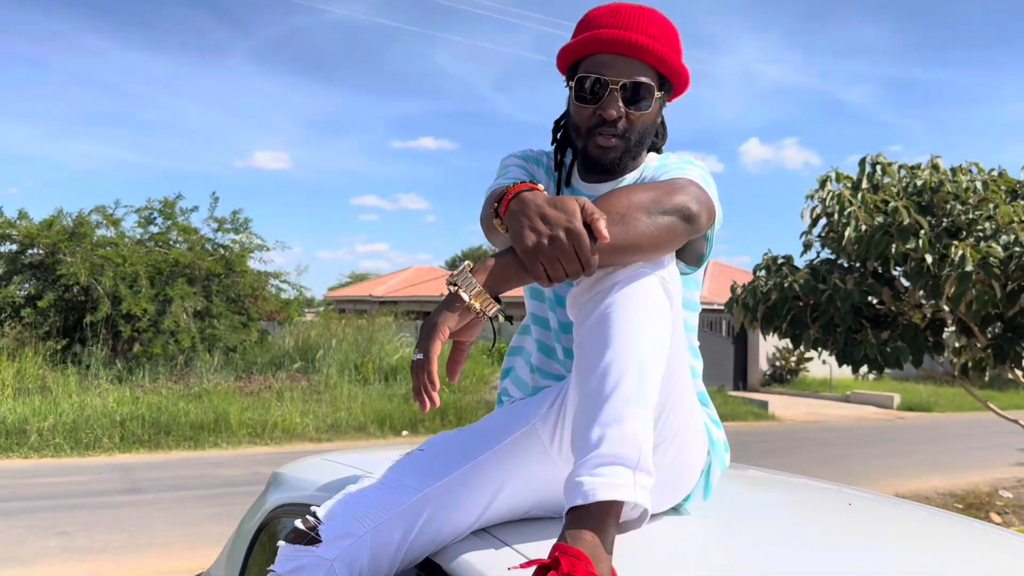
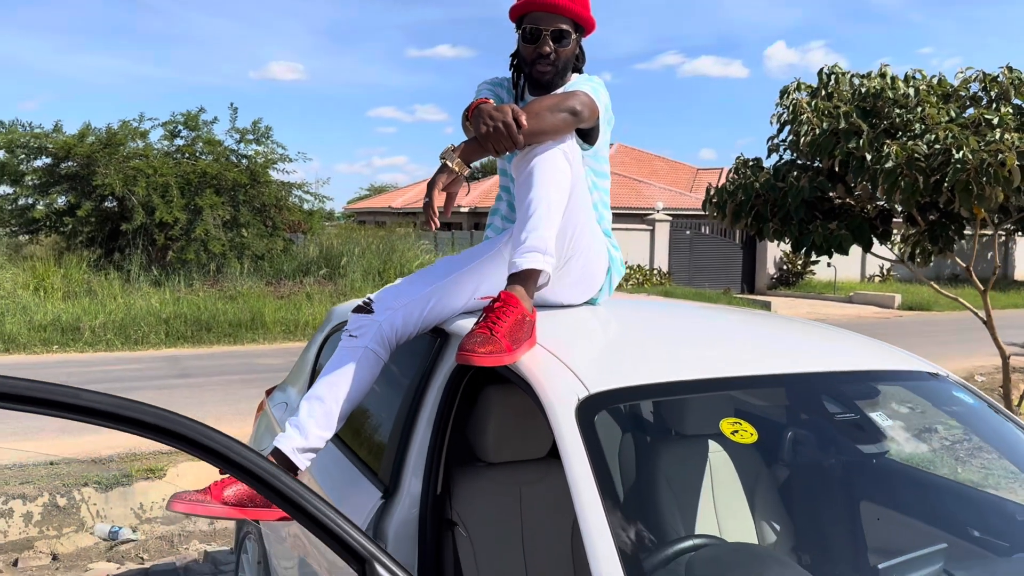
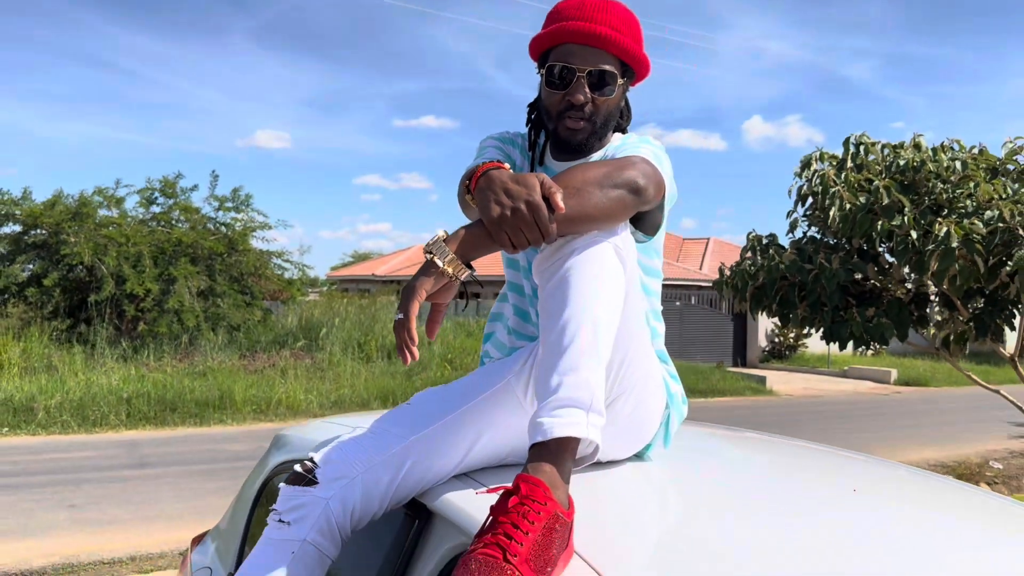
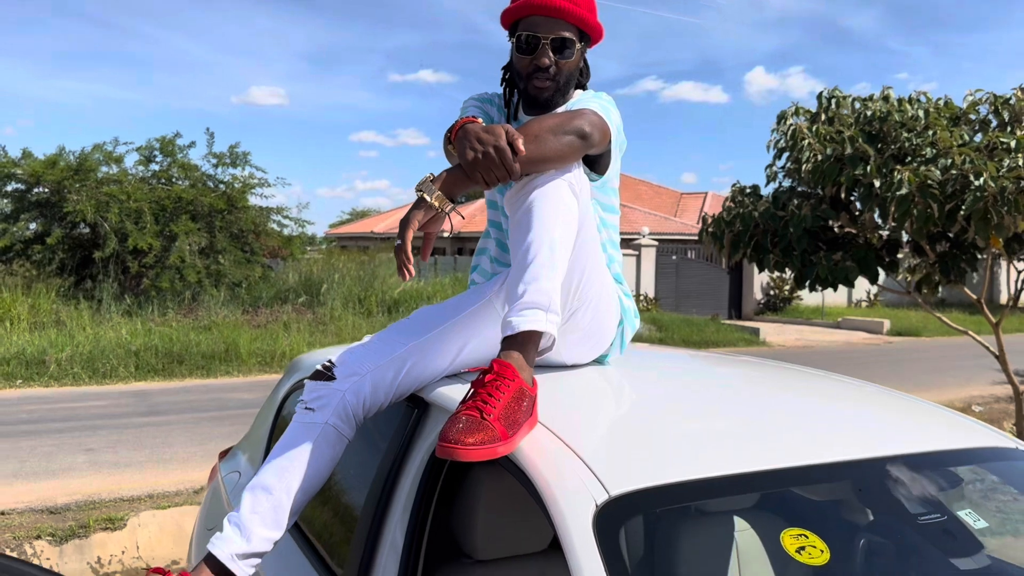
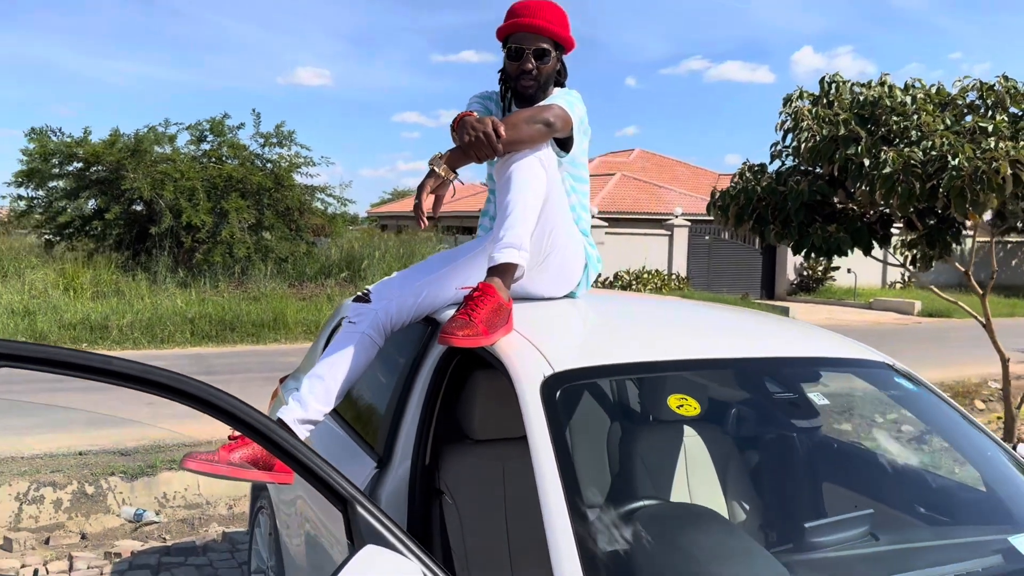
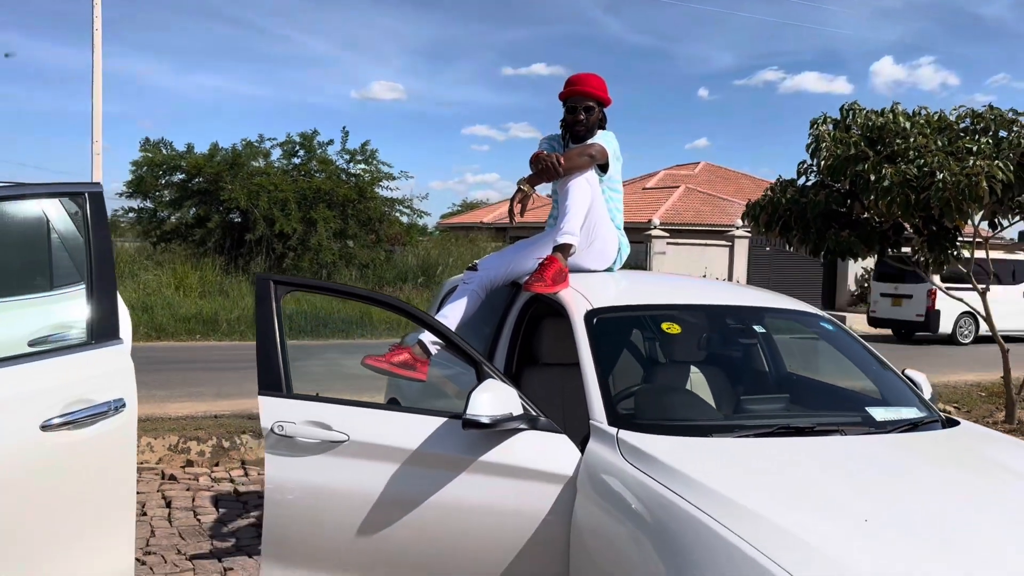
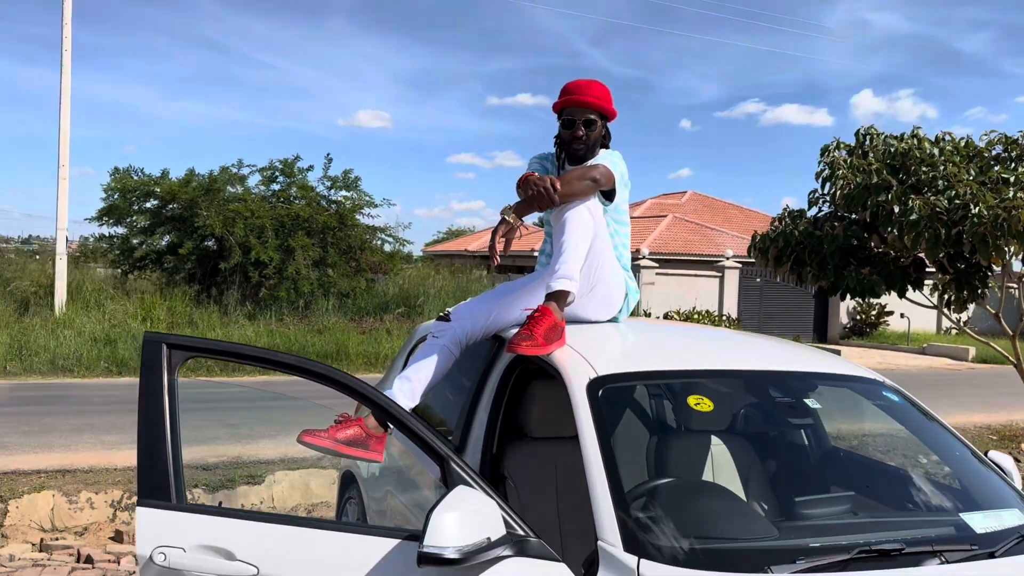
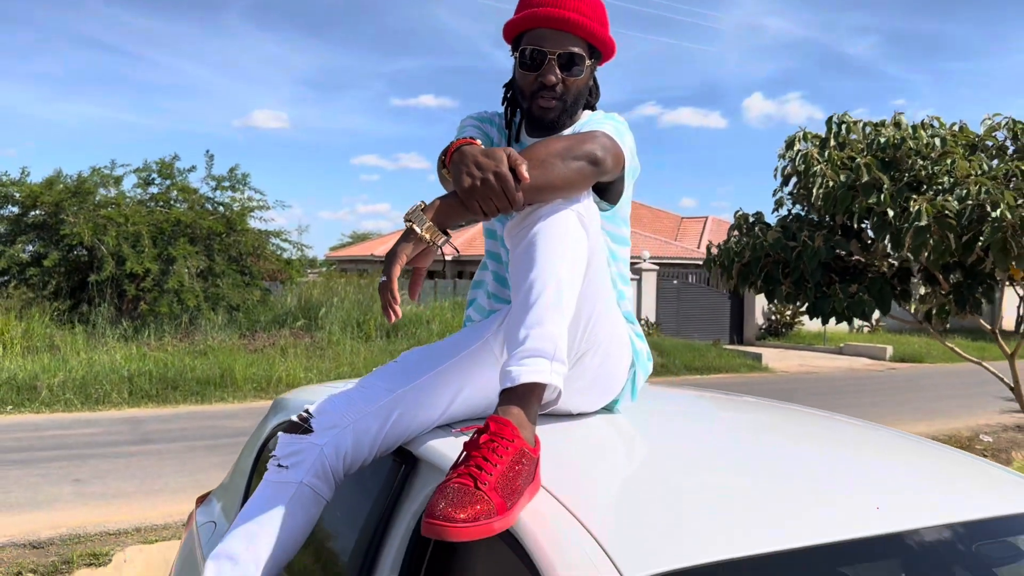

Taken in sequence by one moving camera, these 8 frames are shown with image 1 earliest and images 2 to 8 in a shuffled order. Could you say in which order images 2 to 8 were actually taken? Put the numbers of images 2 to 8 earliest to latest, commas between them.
3, 8, 4, 2, 5, 7, 6
